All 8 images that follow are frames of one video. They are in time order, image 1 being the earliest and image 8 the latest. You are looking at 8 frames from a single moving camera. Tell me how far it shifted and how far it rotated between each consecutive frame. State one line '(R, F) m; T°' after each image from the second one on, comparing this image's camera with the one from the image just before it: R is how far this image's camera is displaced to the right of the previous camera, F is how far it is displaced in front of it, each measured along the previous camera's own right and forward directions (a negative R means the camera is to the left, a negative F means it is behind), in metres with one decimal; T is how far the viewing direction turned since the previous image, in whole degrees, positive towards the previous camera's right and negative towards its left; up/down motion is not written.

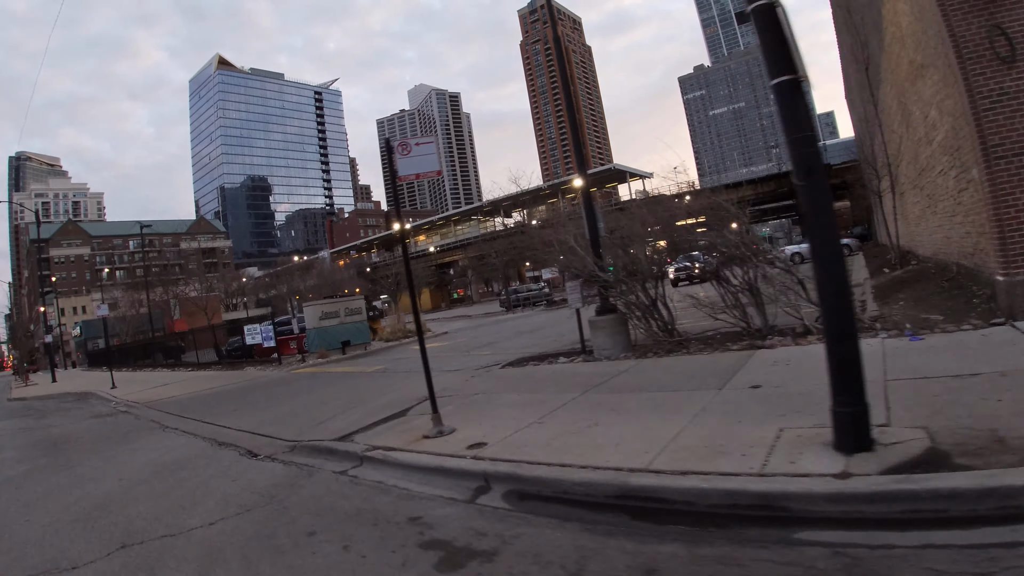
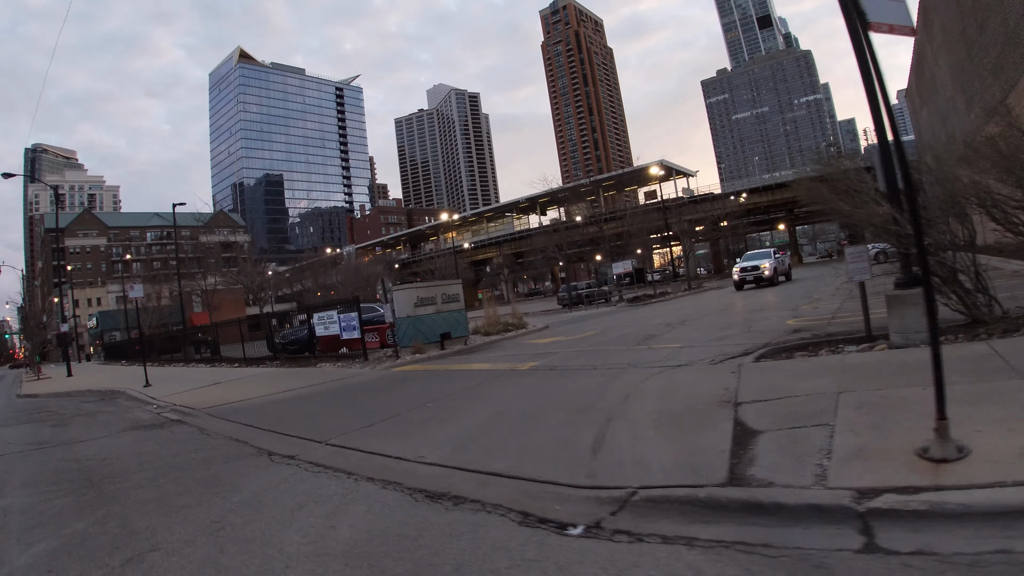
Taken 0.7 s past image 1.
(-3.5, +3.8) m; -1°
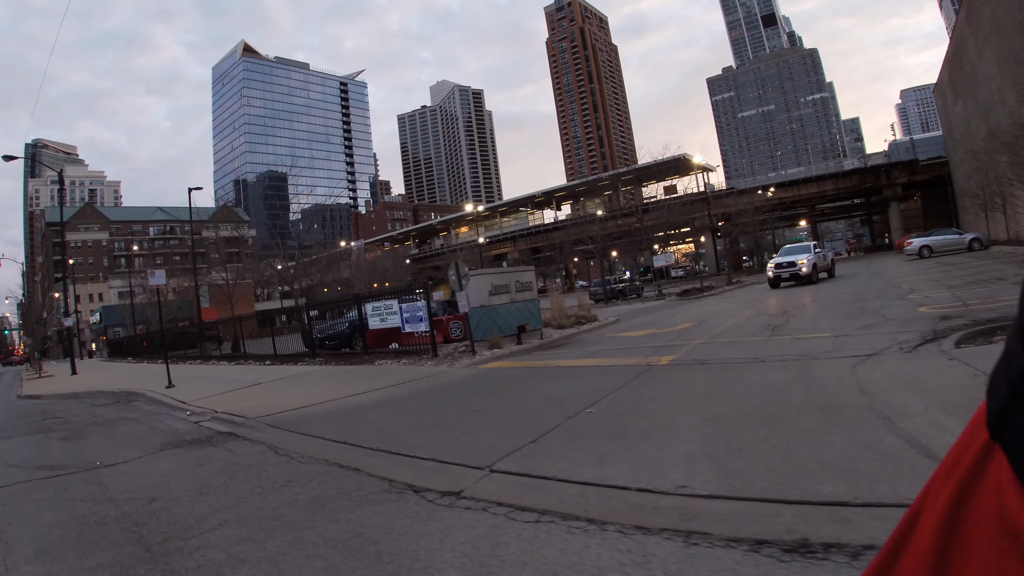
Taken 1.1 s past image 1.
(-1.9, +2.0) m; 0°
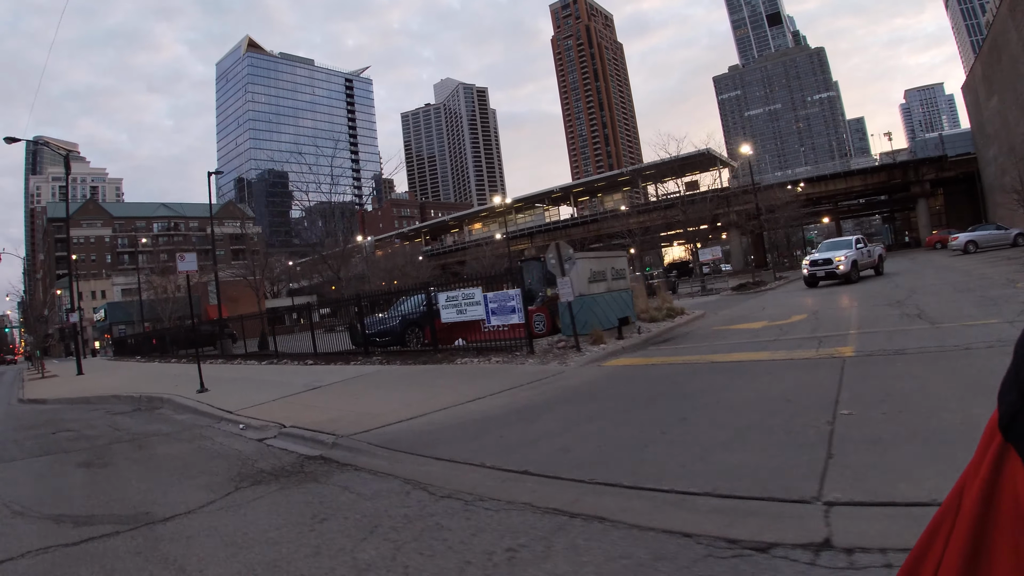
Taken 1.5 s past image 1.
(-1.8, +1.9) m; 0°
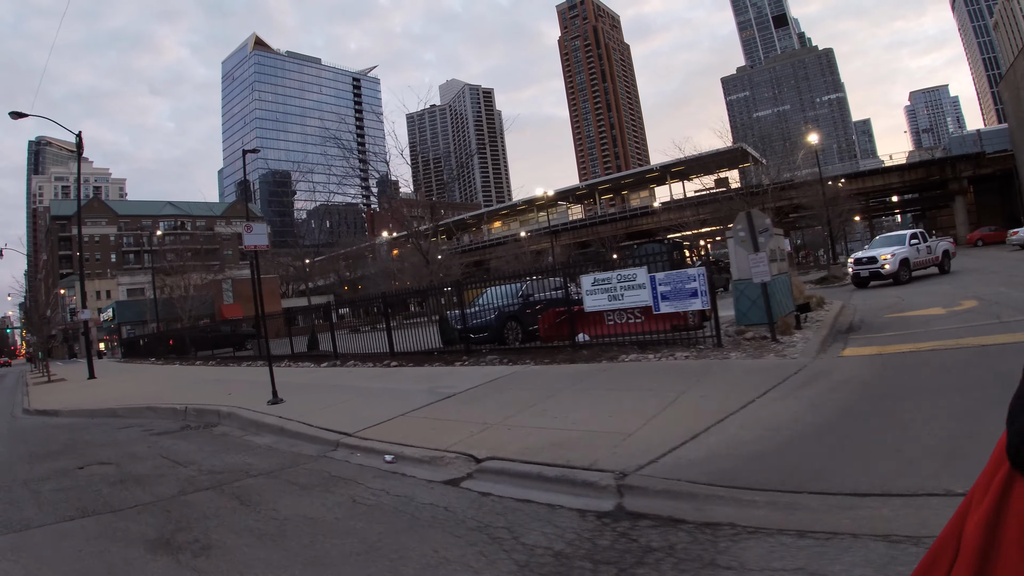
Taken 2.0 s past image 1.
(-2.3, +2.4) m; 0°
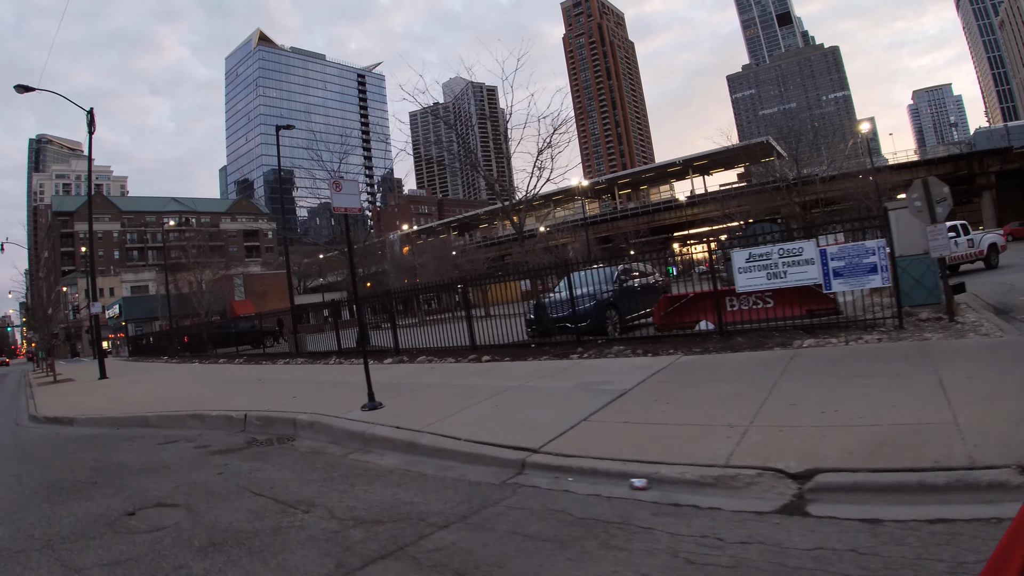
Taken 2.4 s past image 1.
(-1.6, +1.7) m; 0°
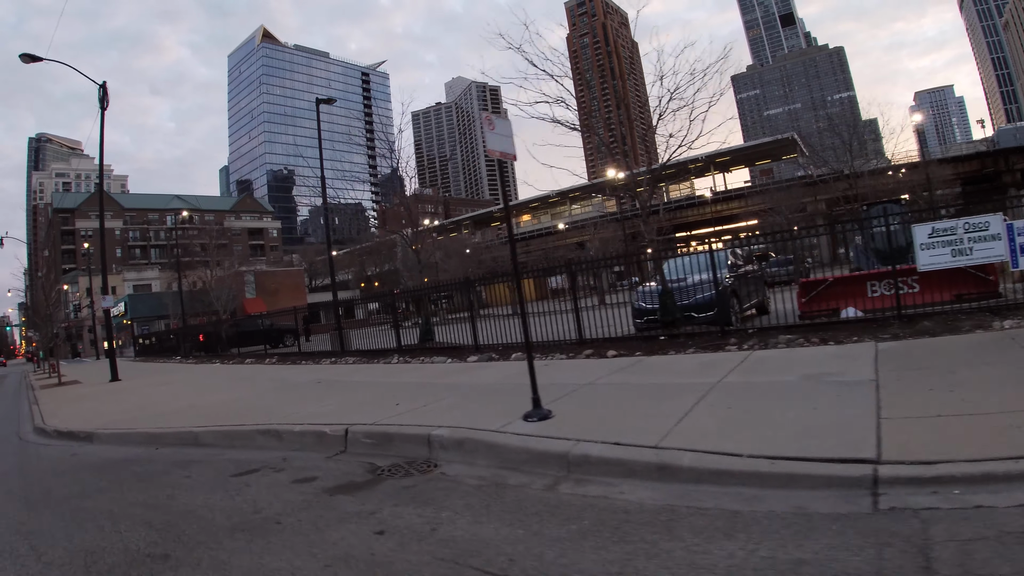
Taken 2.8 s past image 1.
(-1.5, +1.5) m; 0°
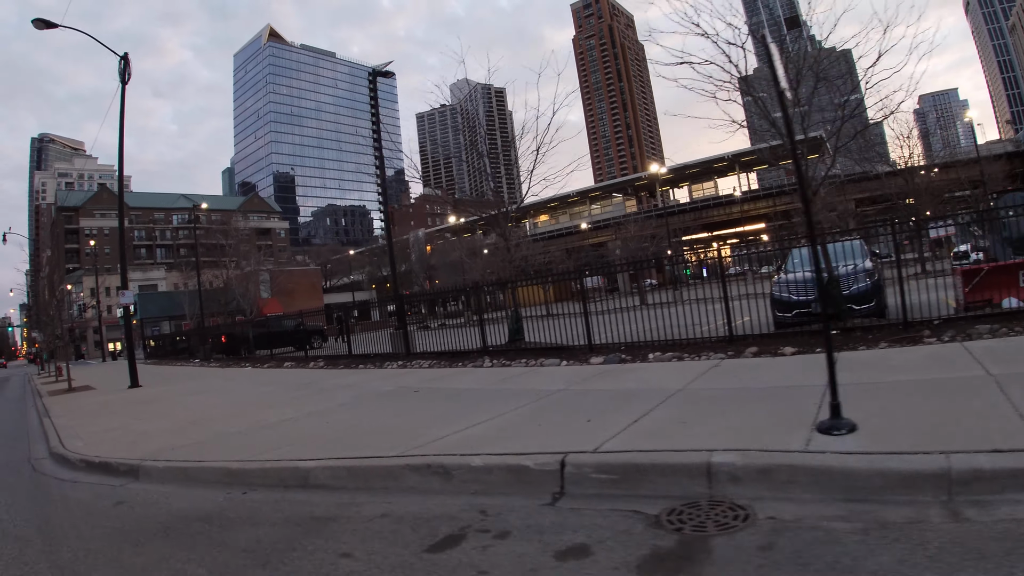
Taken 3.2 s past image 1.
(-1.4, +1.4) m; 0°
